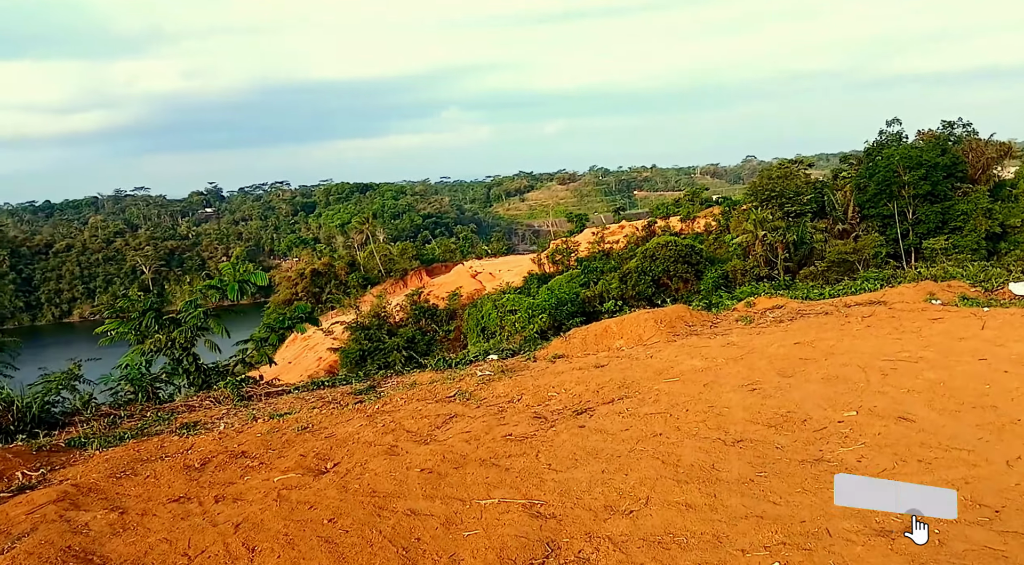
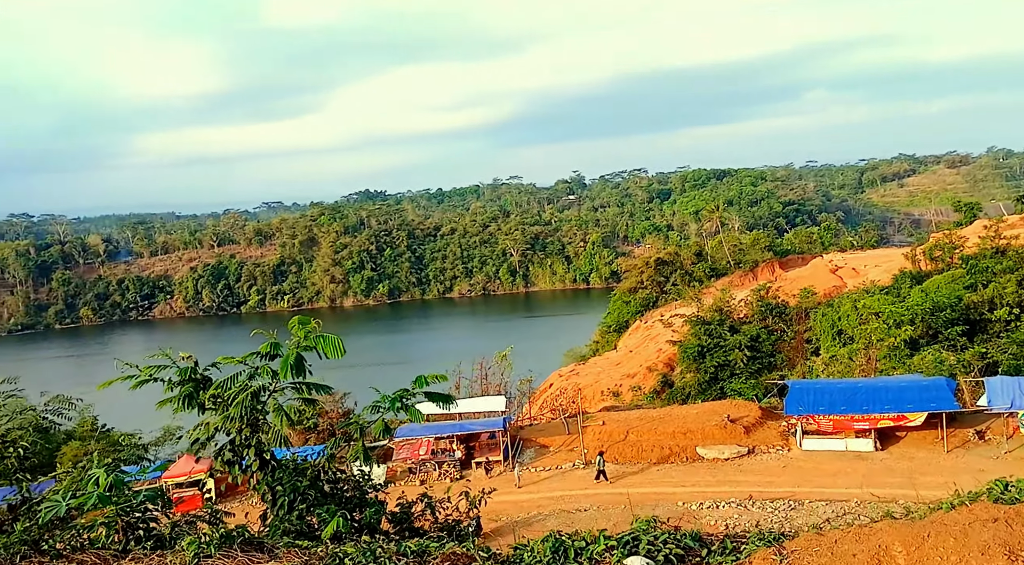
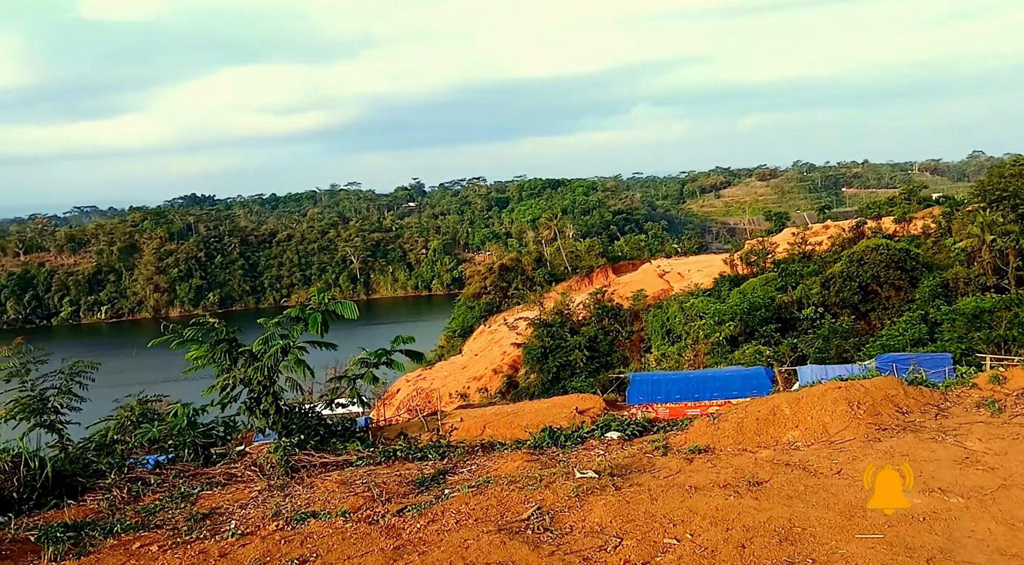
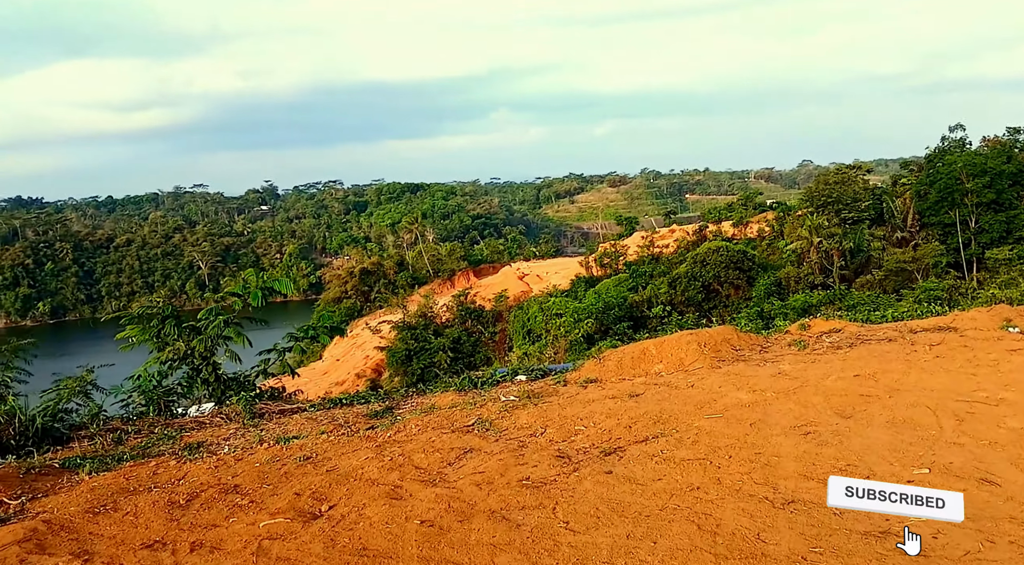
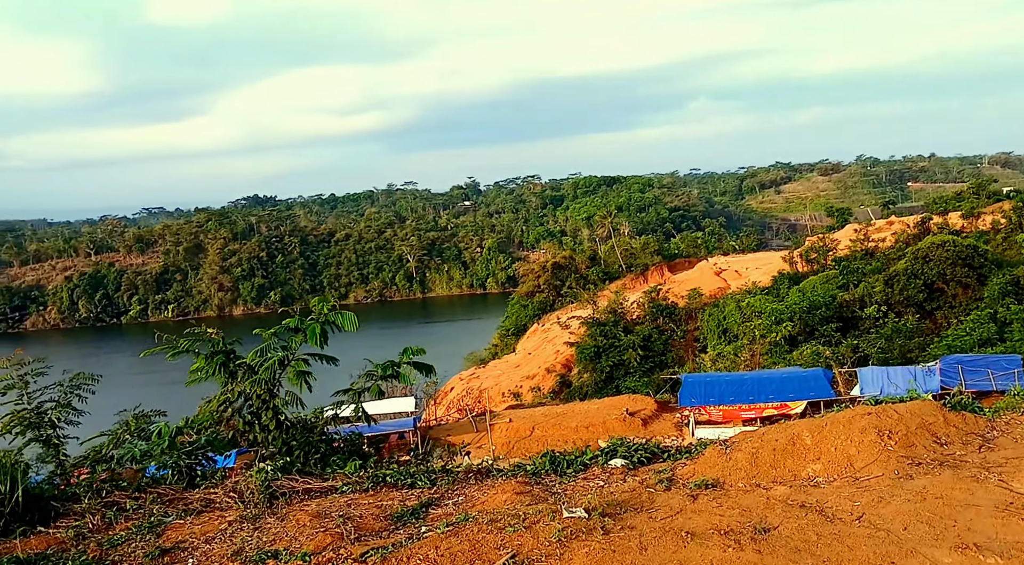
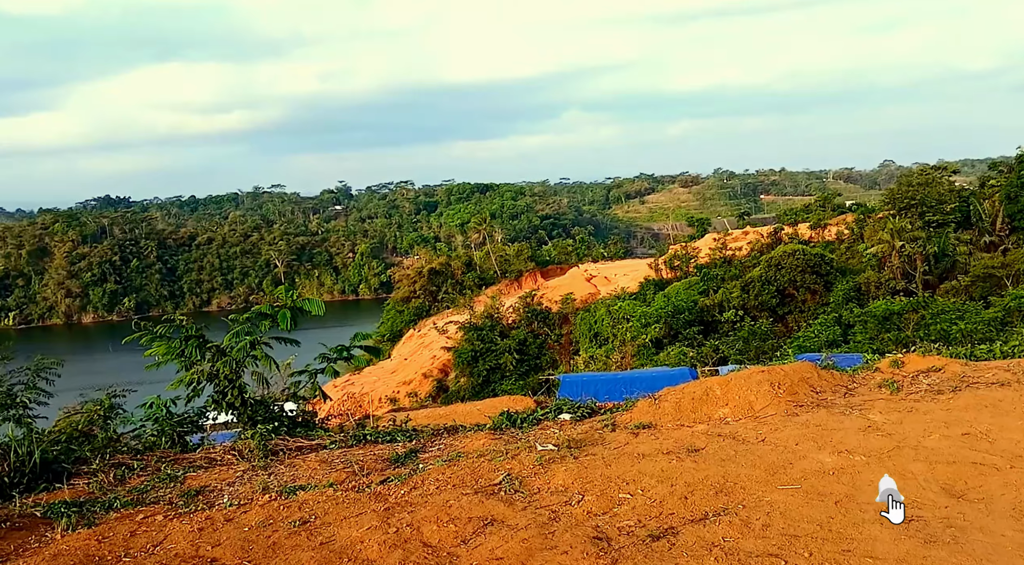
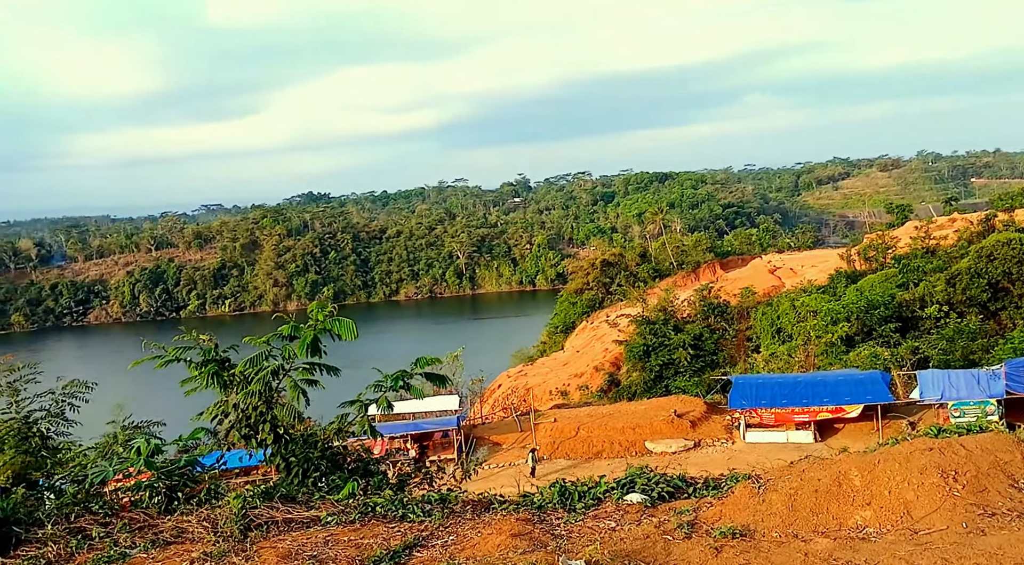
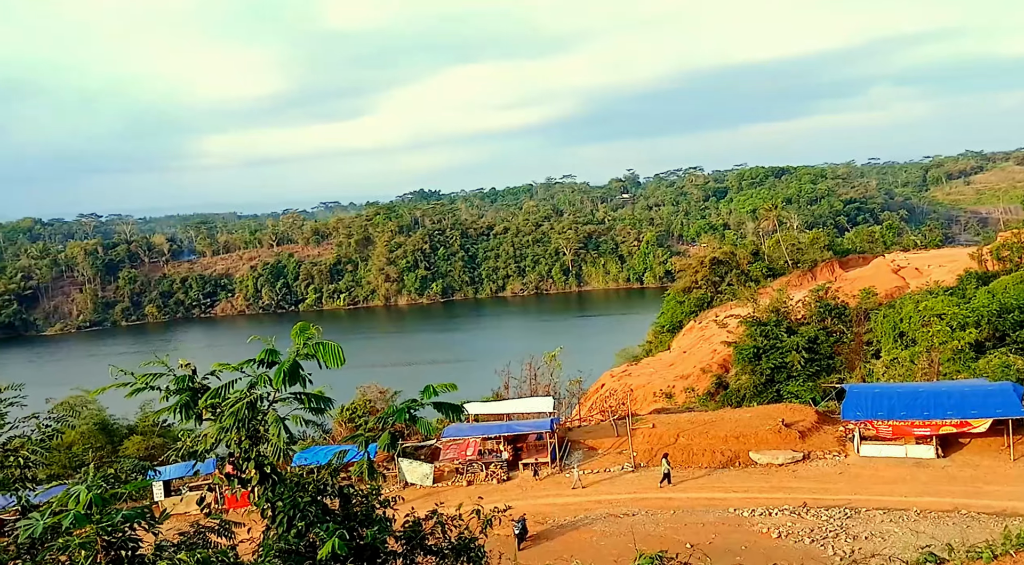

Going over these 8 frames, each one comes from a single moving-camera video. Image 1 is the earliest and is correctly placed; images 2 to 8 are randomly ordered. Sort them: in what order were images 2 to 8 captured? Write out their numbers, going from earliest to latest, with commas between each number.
4, 6, 3, 5, 7, 2, 8
